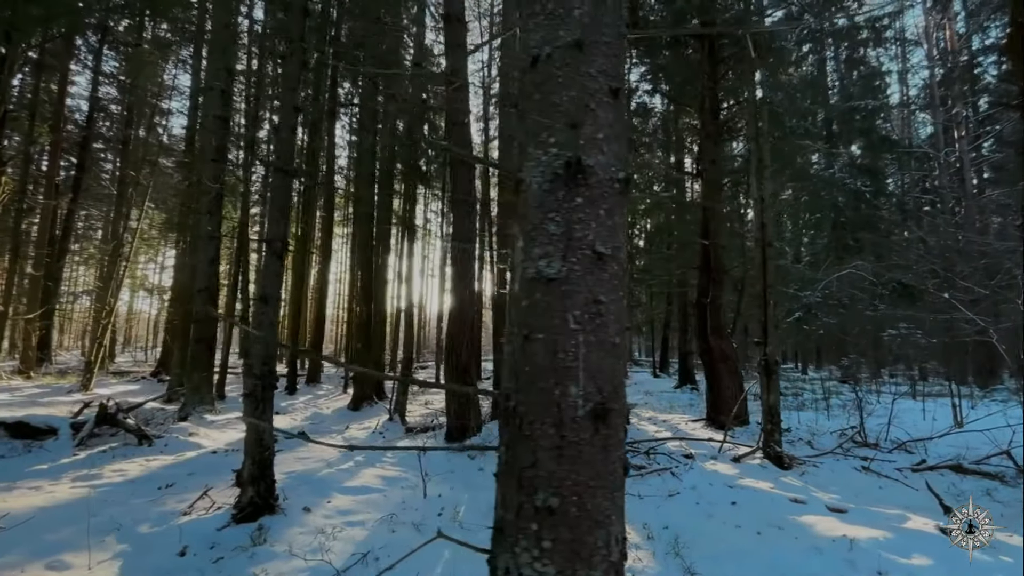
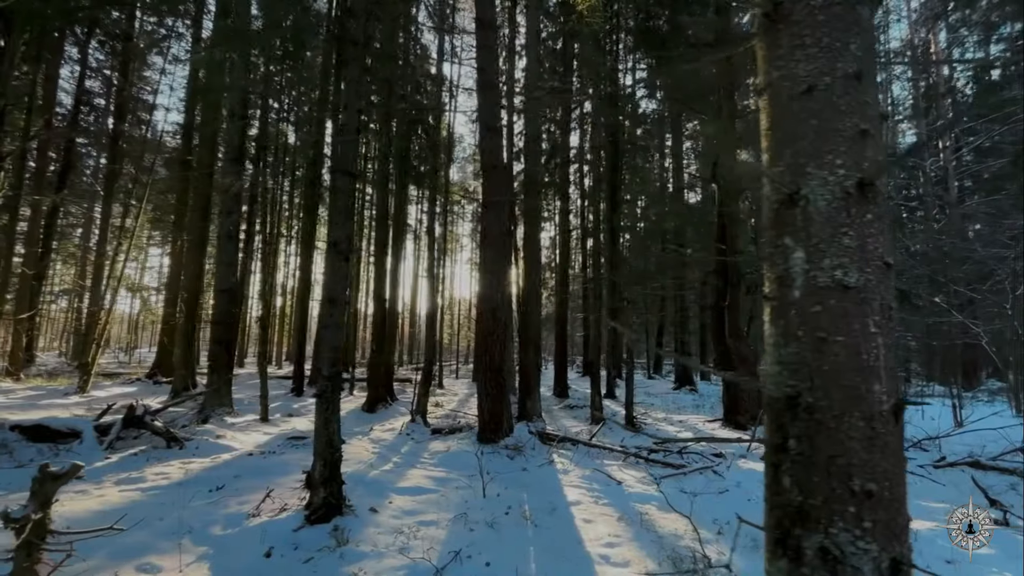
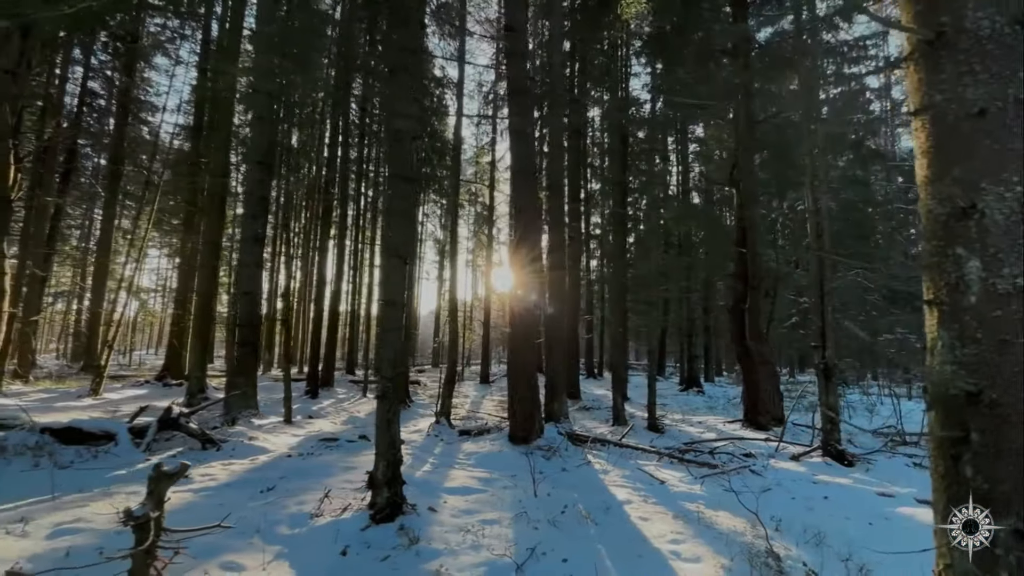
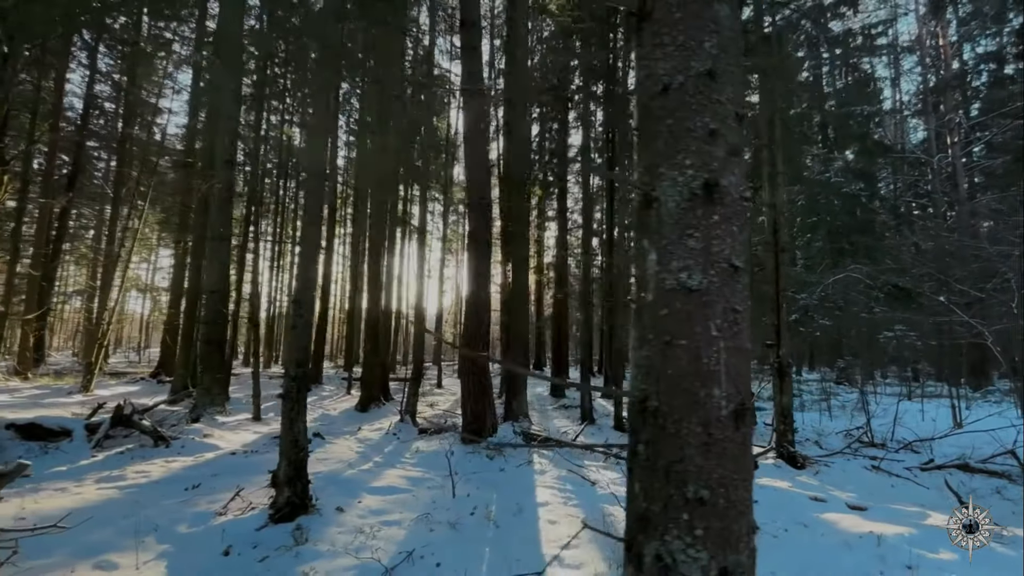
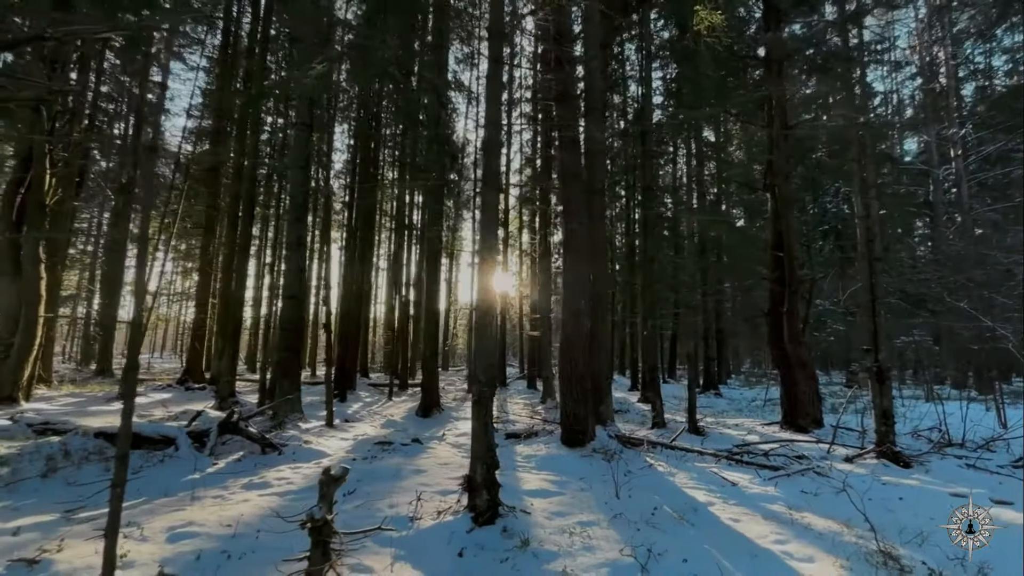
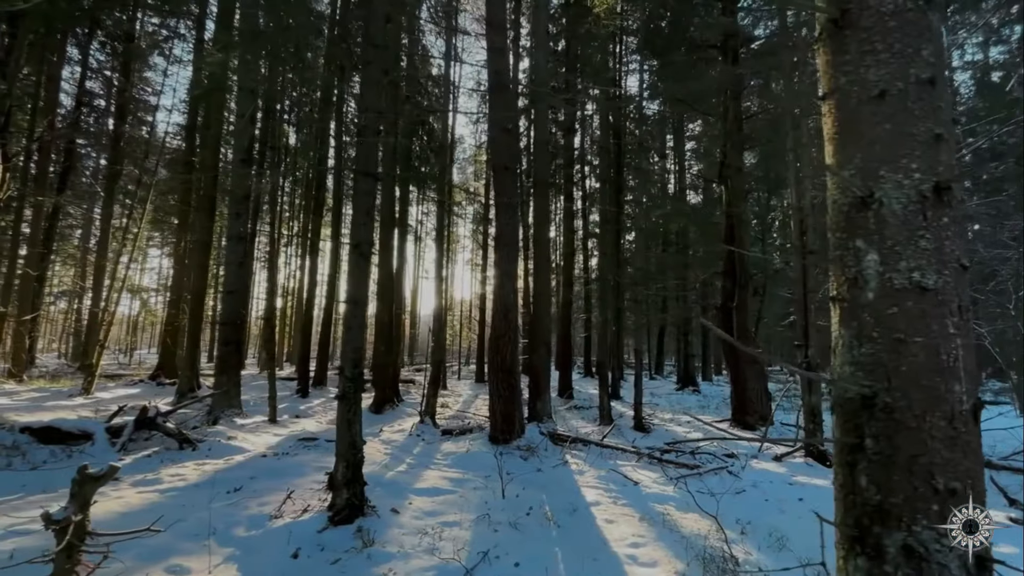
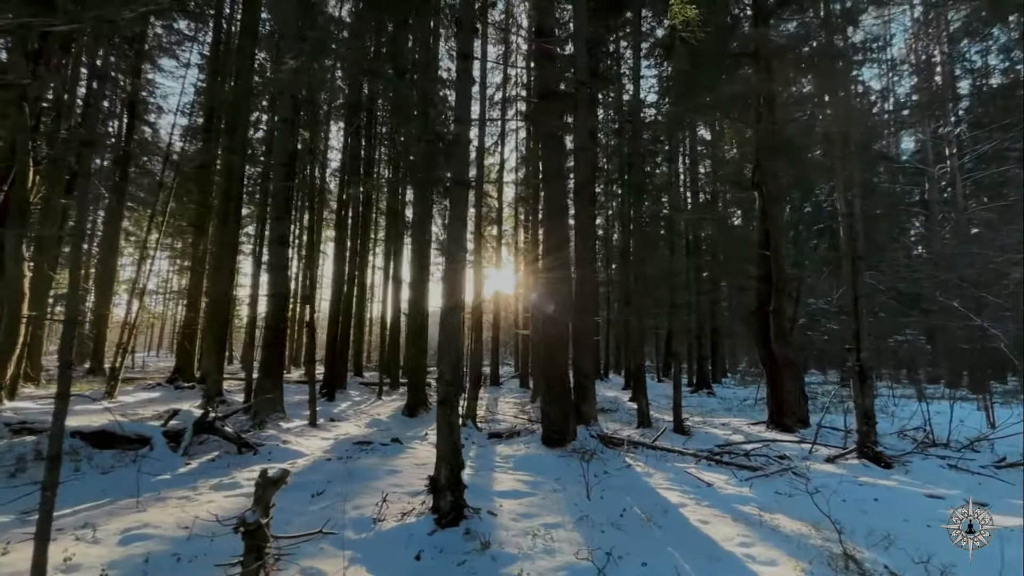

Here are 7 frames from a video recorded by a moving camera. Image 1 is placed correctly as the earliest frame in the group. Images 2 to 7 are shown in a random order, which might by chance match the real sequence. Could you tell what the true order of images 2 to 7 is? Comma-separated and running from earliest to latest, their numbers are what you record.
4, 2, 6, 3, 7, 5
